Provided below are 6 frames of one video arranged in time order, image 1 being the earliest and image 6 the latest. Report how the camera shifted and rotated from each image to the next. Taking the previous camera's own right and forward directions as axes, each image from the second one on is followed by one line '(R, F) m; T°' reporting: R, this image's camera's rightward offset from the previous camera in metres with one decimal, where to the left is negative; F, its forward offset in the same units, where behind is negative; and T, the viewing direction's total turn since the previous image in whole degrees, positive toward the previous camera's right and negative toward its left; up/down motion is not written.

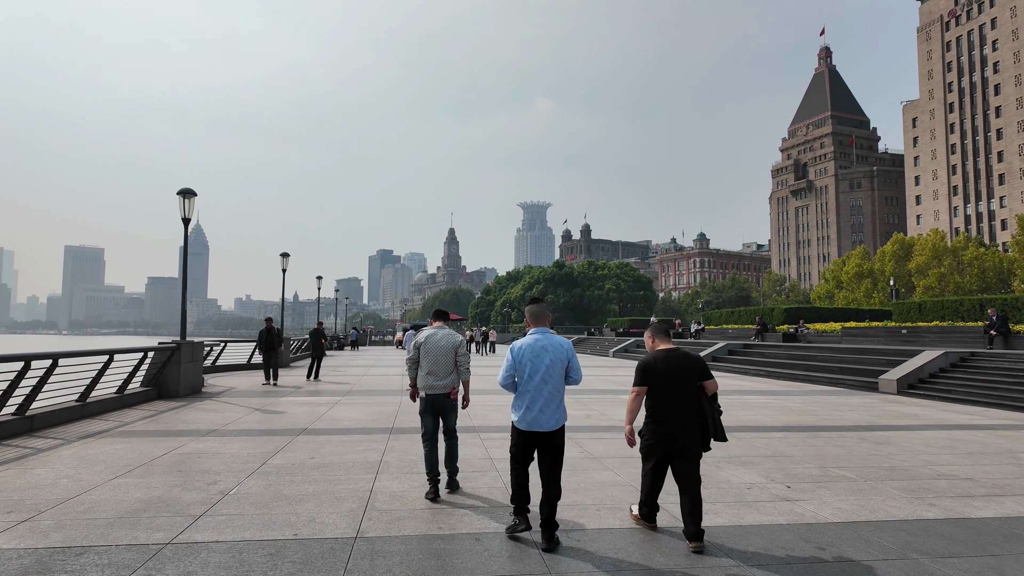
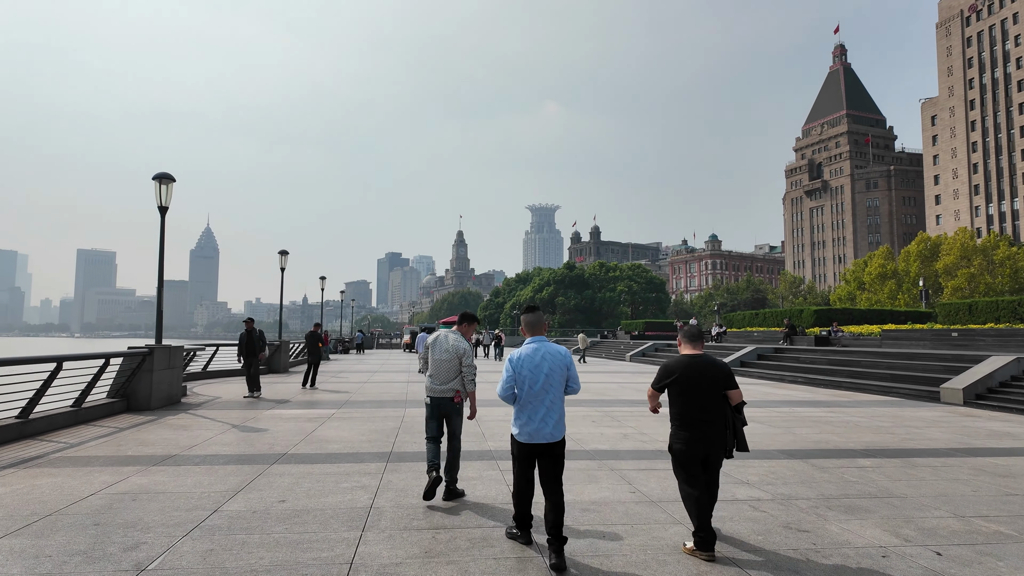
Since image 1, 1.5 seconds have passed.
(-0.2, +1.6) m; -1°
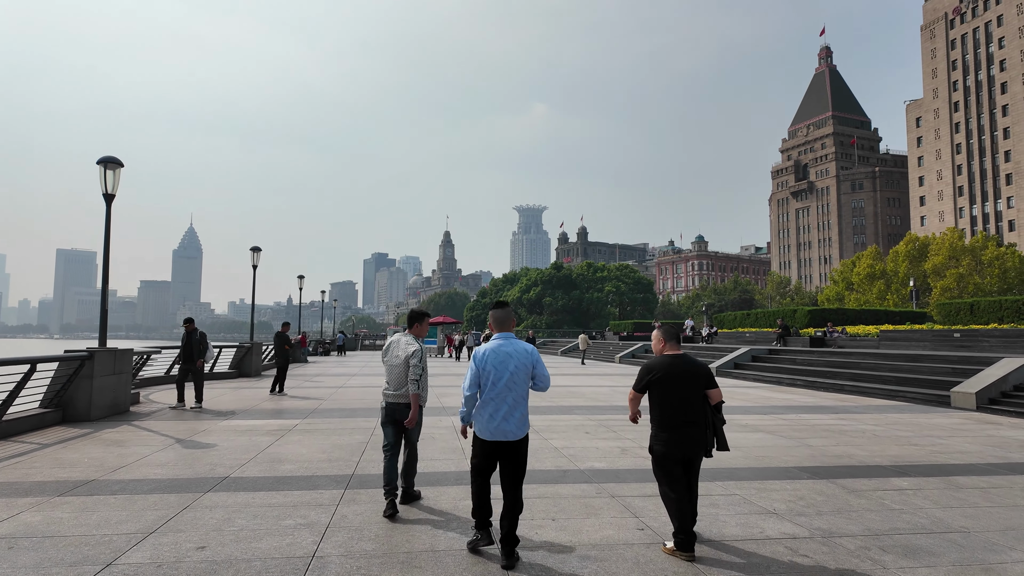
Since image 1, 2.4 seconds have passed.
(0.0, +1.0) m; +1°
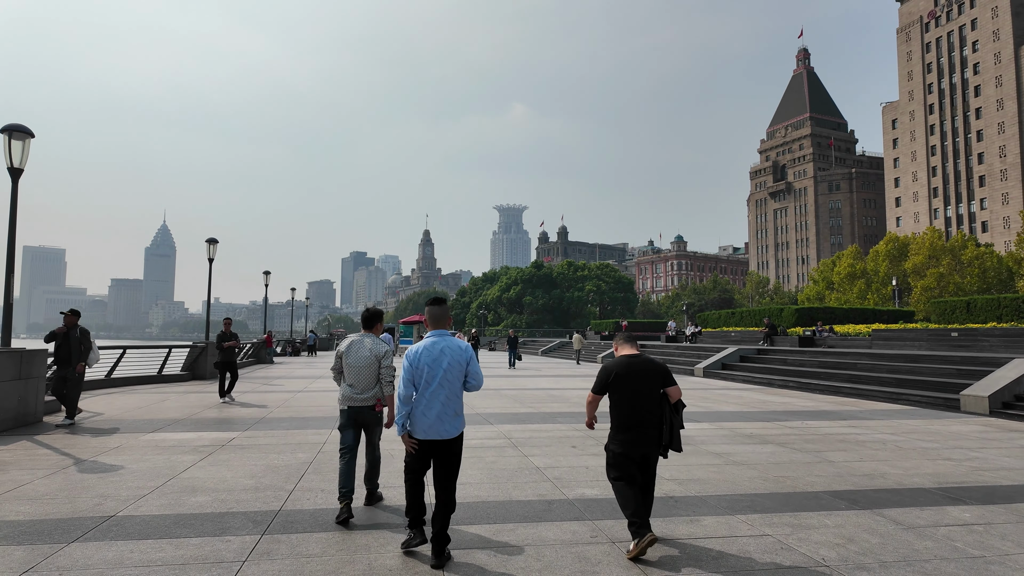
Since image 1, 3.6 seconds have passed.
(+0.1, +1.3) m; +2°
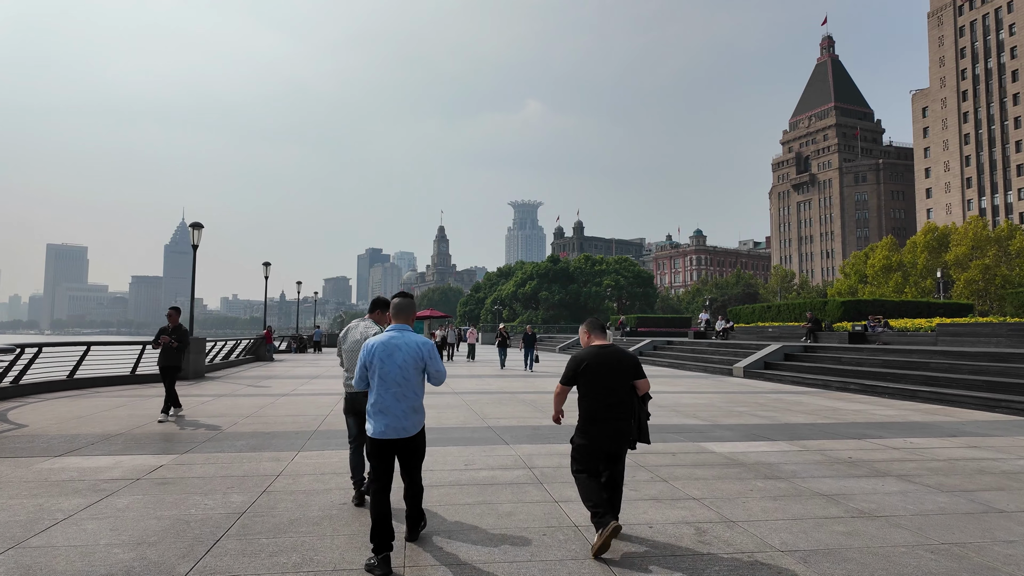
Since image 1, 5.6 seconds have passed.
(-0.1, +2.2) m; -1°
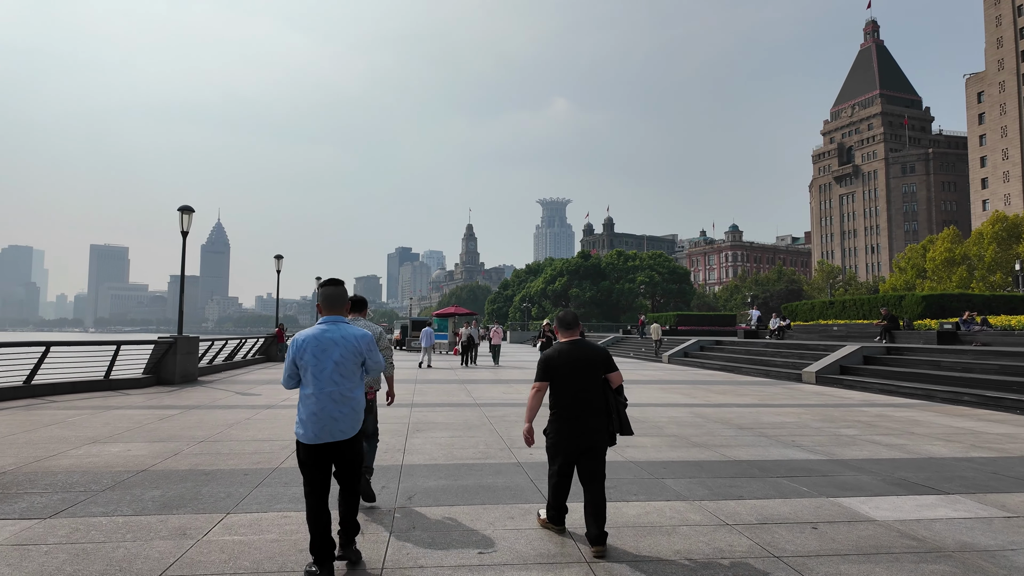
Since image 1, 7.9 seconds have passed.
(-0.1, +2.6) m; -3°
